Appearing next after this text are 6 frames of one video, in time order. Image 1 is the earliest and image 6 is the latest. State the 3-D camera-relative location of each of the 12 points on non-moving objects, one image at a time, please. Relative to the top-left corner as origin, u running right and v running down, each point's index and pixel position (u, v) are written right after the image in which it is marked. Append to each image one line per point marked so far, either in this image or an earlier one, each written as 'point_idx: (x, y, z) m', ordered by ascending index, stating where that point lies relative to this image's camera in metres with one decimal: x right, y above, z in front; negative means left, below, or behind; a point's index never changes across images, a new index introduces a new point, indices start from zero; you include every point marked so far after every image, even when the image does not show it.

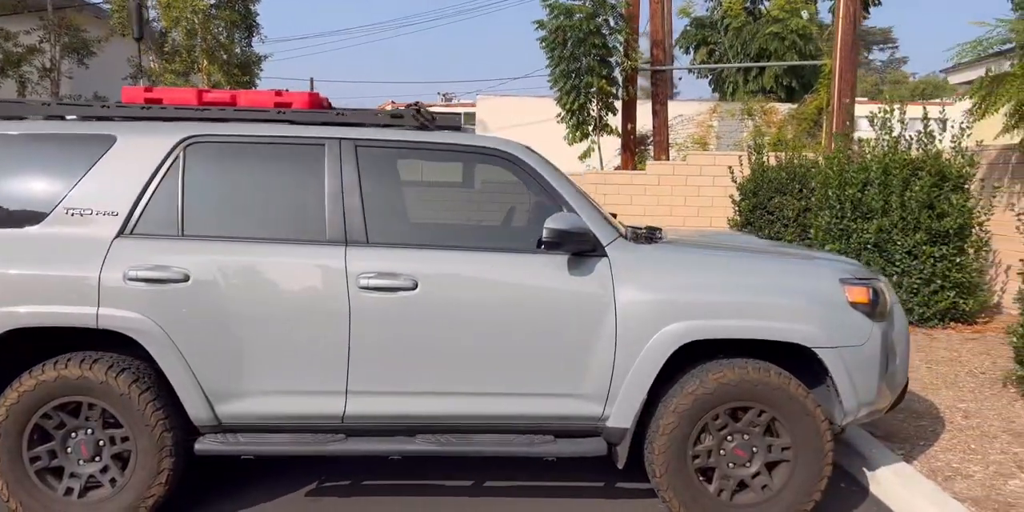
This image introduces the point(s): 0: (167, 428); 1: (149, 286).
0: (-1.7, -0.8, +4.0) m
1: (-1.7, -0.1, +4.0) m
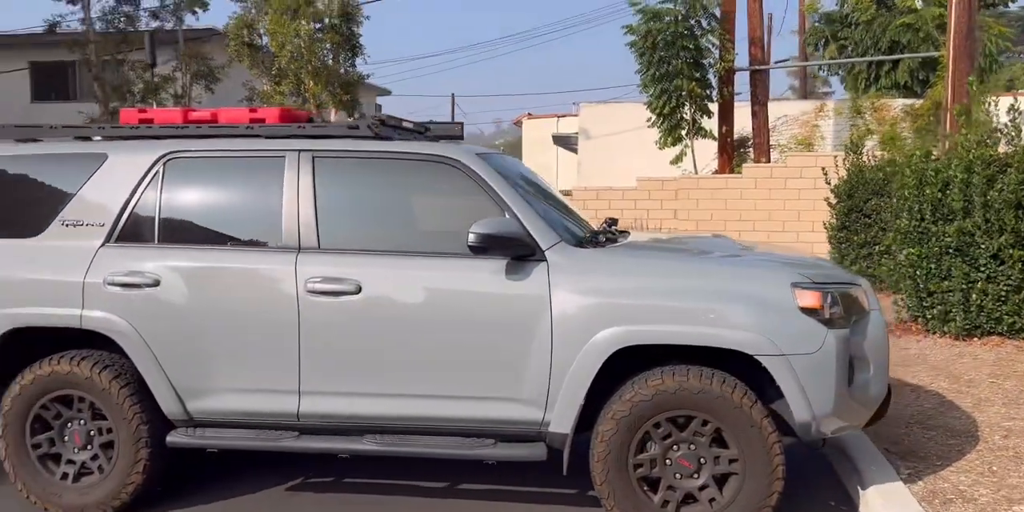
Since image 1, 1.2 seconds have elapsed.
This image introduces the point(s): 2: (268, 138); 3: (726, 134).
0: (-1.9, -0.9, +4.4) m
1: (-2.0, -0.2, +4.3) m
2: (-1.4, +0.7, +4.6) m
3: (+3.9, +2.2, +15.2) m
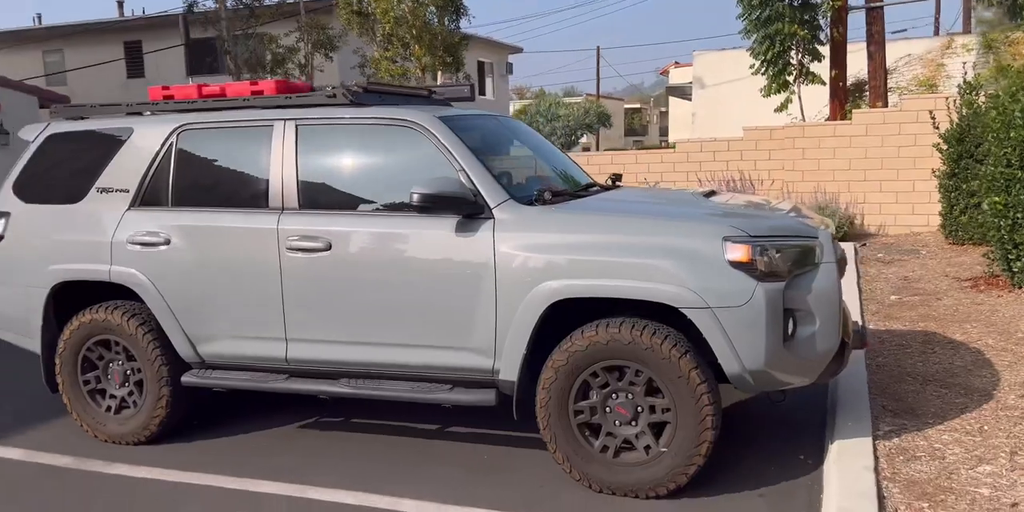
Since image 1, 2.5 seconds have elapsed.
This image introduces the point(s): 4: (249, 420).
0: (-2.1, -0.6, +5.0) m
1: (-2.2, 0.0, +4.9) m
2: (-1.5, +0.9, +5.0) m
3: (+5.6, +3.1, +14.4) m
4: (-1.7, -1.1, +5.5) m
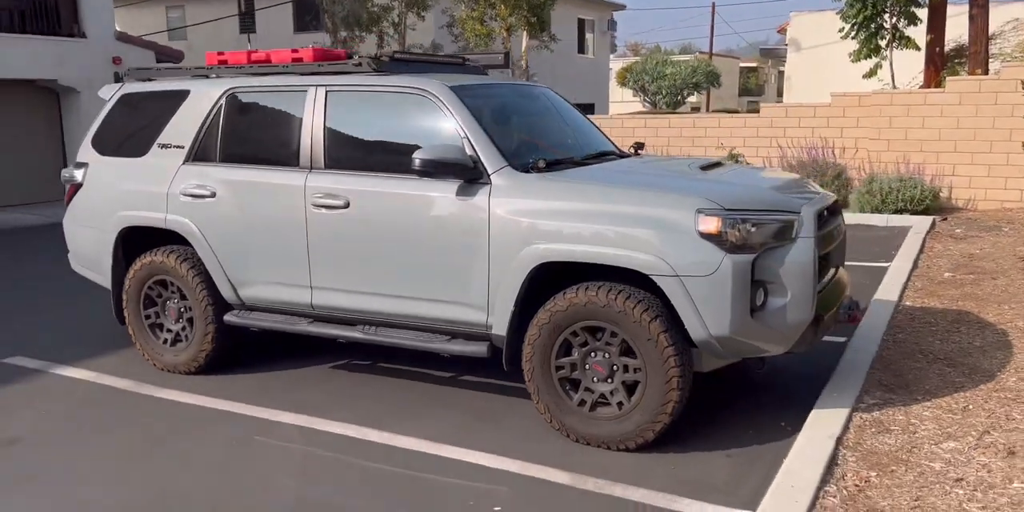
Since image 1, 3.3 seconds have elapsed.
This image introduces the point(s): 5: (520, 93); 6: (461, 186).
0: (-2.0, -0.3, +5.6) m
1: (-2.1, +0.4, +5.5) m
2: (-1.4, +1.2, +5.5) m
3: (+6.9, +3.5, +13.7) m
4: (-1.6, -0.8, +6.1) m
5: (+0.1, +1.1, +5.6) m
6: (-0.3, +0.4, +4.7) m
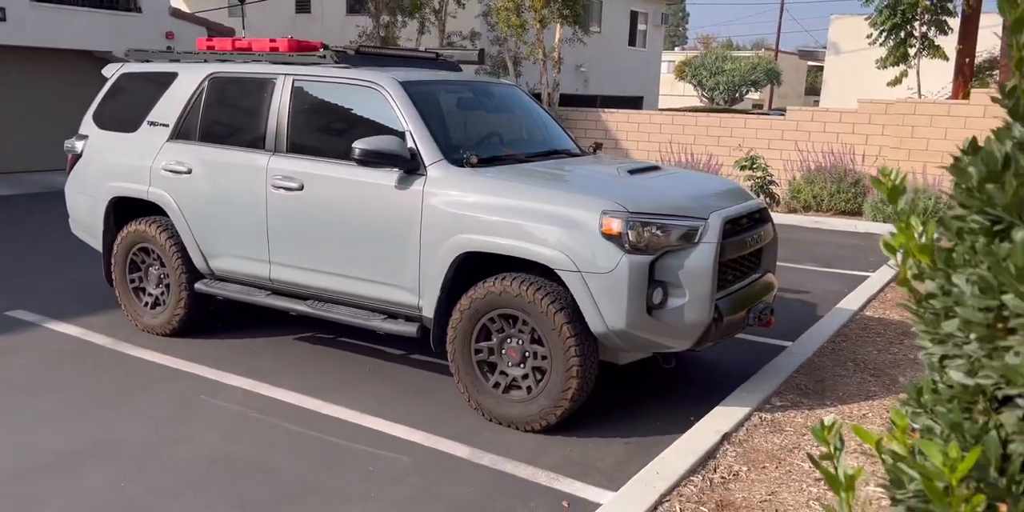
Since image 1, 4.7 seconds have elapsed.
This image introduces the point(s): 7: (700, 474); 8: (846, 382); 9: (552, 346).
0: (-2.4, -0.1, +6.1) m
1: (-2.4, +0.6, +6.0) m
2: (-1.7, +1.4, +5.9) m
3: (+7.3, +3.3, +13.5) m
4: (-2.0, -0.6, +6.5) m
5: (-0.2, +1.2, +5.9) m
6: (-0.7, +0.5, +5.0) m
7: (+0.9, -1.0, +4.0) m
8: (+2.1, -0.8, +5.3) m
9: (+0.2, -0.5, +4.5) m
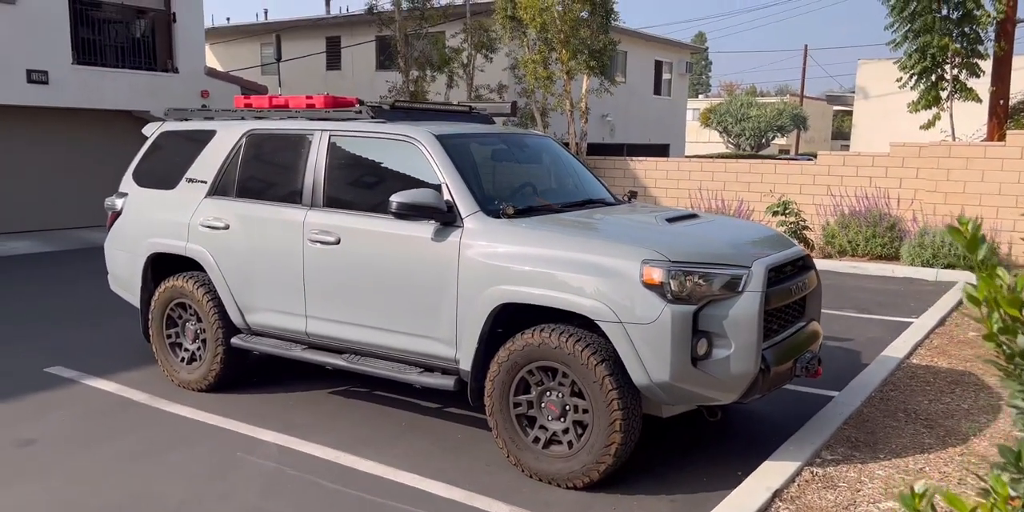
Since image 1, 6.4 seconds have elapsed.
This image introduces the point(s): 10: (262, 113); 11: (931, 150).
0: (-2.1, -0.5, +6.1) m
1: (-2.2, +0.2, +6.0) m
2: (-1.4, +1.0, +5.9) m
3: (+7.8, +2.6, +13.4) m
4: (-1.7, -1.0, +6.5) m
5: (0.0, +0.8, +5.9) m
6: (-0.4, +0.2, +5.0) m
7: (+1.1, -1.3, +3.8) m
8: (+2.4, -1.1, +5.1) m
9: (+0.4, -0.8, +4.4) m
10: (-1.9, +1.1, +6.2) m
11: (+6.8, +1.7, +13.5) m
